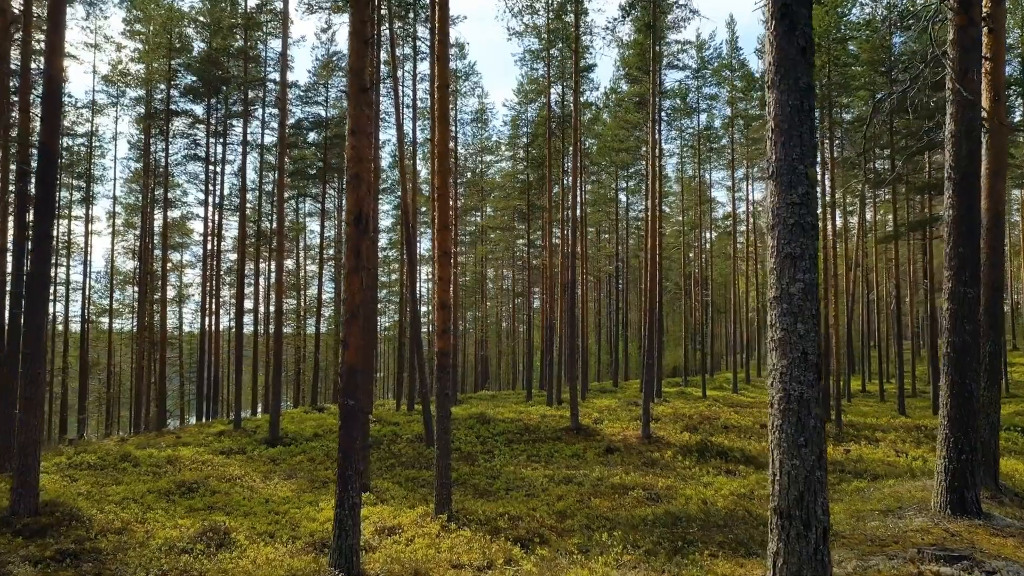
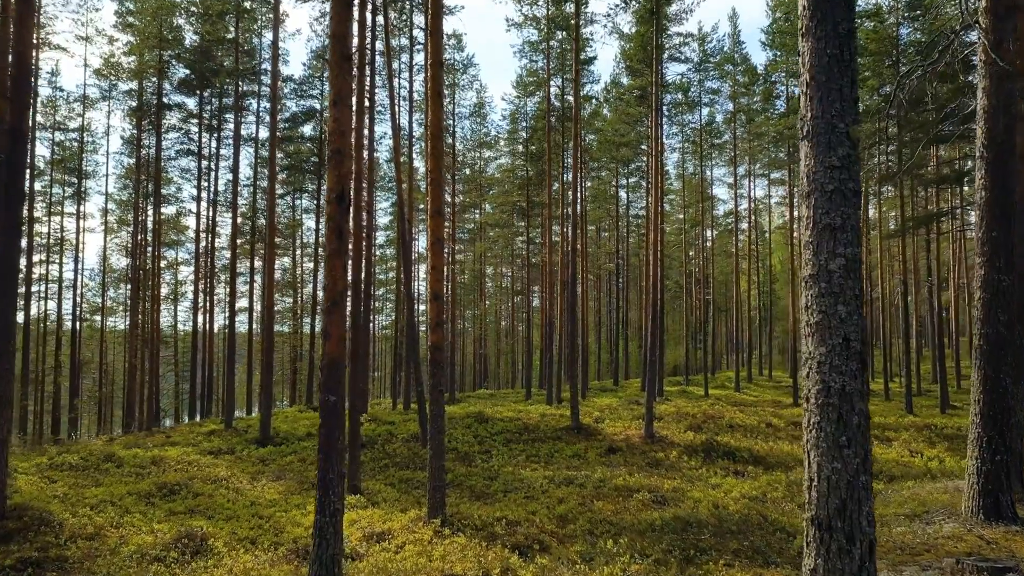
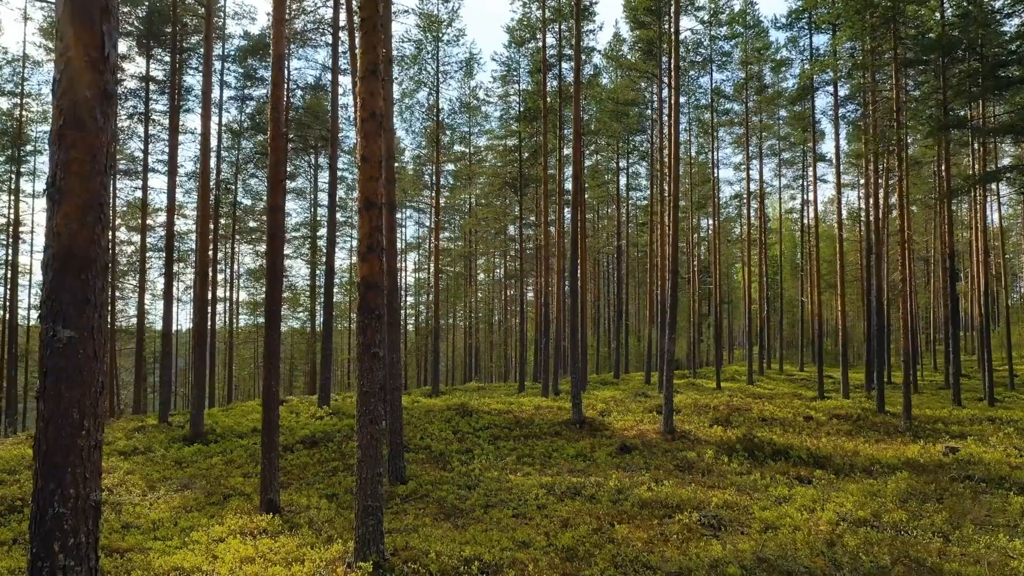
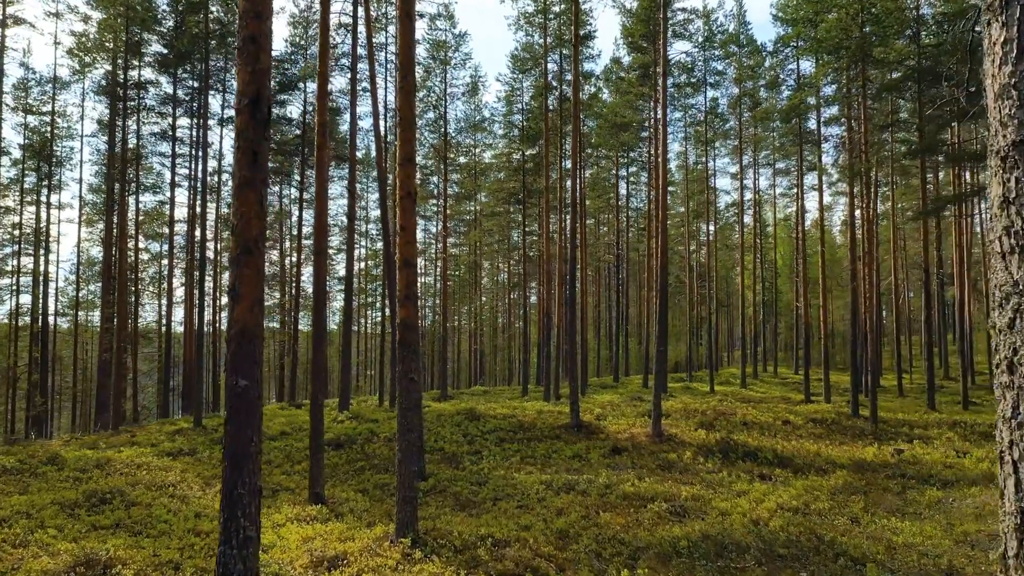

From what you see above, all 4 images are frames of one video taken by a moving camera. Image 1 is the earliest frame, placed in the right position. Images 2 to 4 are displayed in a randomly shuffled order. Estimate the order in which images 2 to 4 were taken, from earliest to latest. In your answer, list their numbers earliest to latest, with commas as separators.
2, 4, 3
